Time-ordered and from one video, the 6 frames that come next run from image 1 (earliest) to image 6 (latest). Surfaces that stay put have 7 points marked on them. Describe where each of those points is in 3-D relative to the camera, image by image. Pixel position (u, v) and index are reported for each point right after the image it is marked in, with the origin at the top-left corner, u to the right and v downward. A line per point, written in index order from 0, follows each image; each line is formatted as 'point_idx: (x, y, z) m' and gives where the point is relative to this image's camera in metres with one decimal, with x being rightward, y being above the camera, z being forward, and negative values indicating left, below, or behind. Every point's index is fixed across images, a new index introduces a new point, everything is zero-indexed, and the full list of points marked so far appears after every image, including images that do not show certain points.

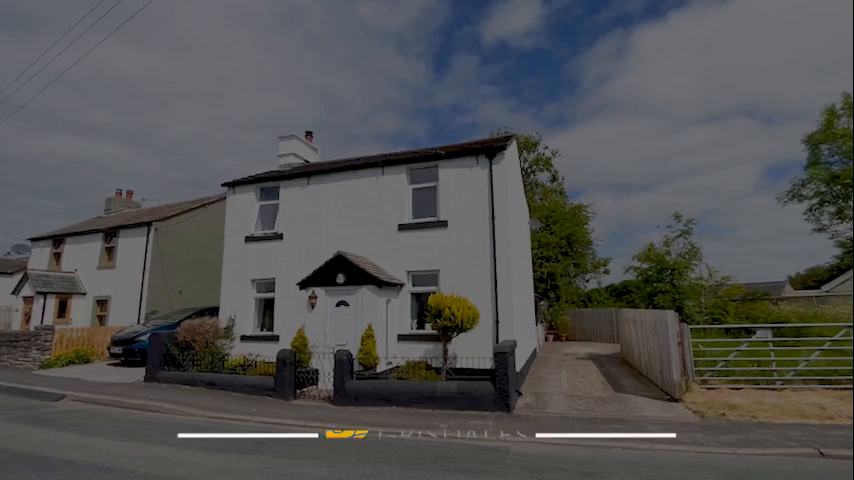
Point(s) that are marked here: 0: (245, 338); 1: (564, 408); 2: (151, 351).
0: (-4.4, -2.3, +11.2) m
1: (+2.4, -2.9, +8.0) m
2: (-5.9, -2.4, +9.9) m
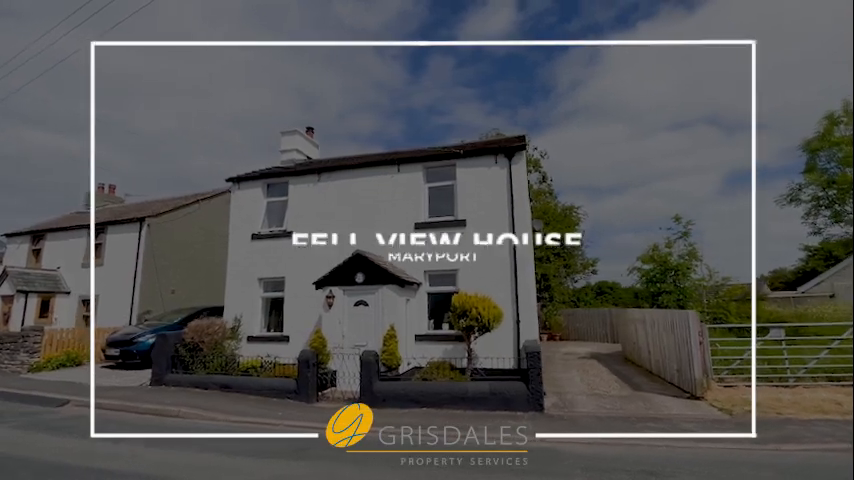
0: (-4.1, -2.3, +10.9) m
1: (+2.9, -2.9, +8.0) m
2: (-5.5, -2.3, +9.4) m
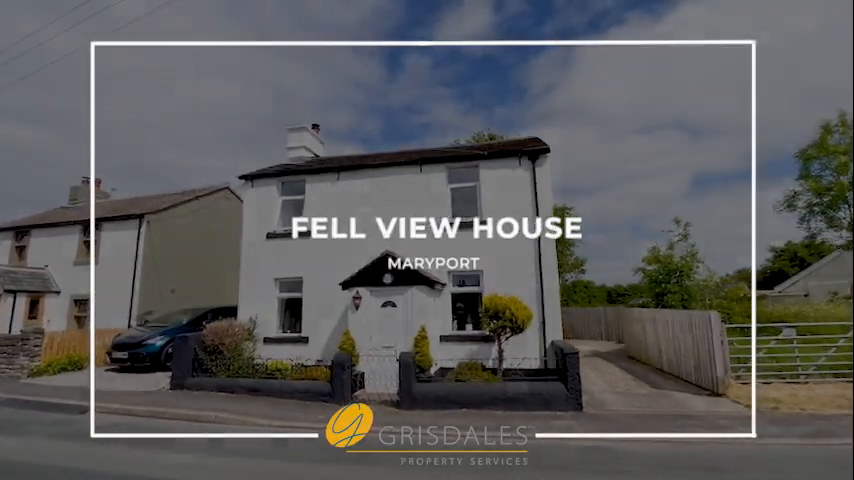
0: (-3.6, -2.3, +10.7) m
1: (+3.5, -2.9, +8.3) m
2: (-4.9, -2.3, +9.1) m
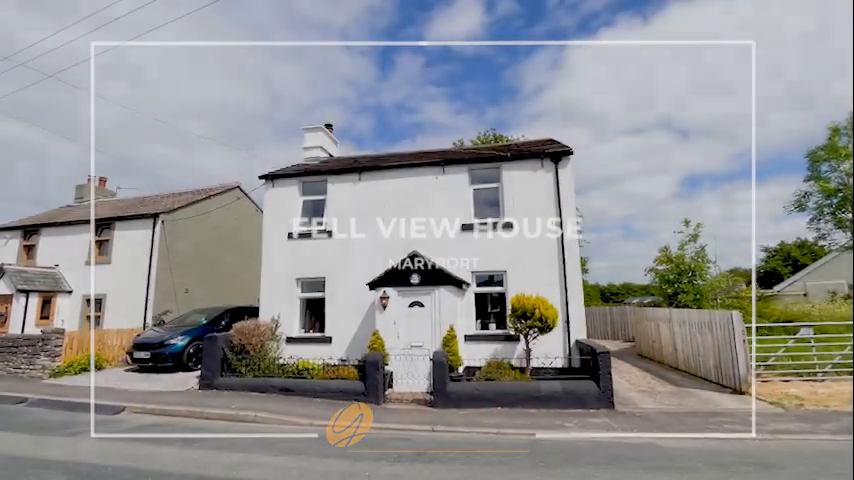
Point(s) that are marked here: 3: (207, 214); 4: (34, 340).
0: (-3.1, -2.3, +10.7) m
1: (+4.1, -3.0, +8.4) m
2: (-4.4, -2.3, +9.1) m
3: (-7.2, +0.8, +15.1) m
4: (-8.7, -2.2, +10.3) m
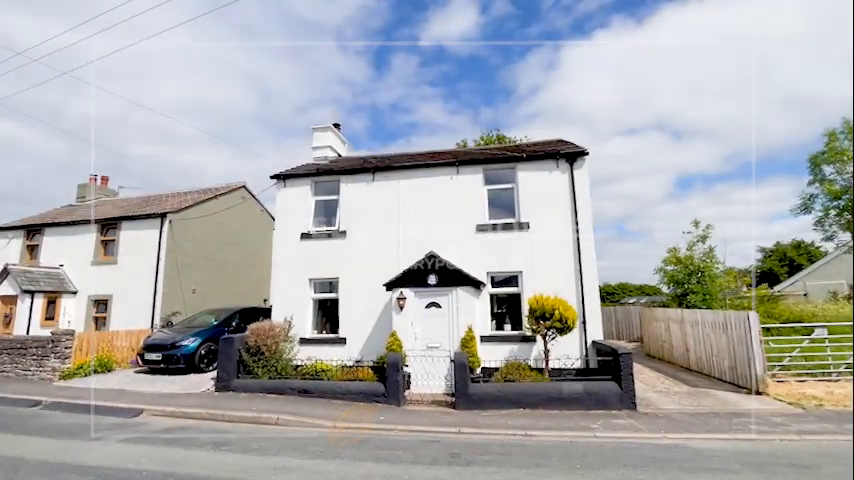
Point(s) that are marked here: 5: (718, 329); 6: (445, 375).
0: (-2.8, -2.3, +10.6) m
1: (+4.4, -3.0, +8.4) m
2: (-4.0, -2.3, +9.0) m
3: (-6.9, +0.8, +15.0) m
4: (-8.4, -2.2, +10.1) m
5: (+6.4, -2.0, +10.2) m
6: (+0.4, -2.7, +9.1) m
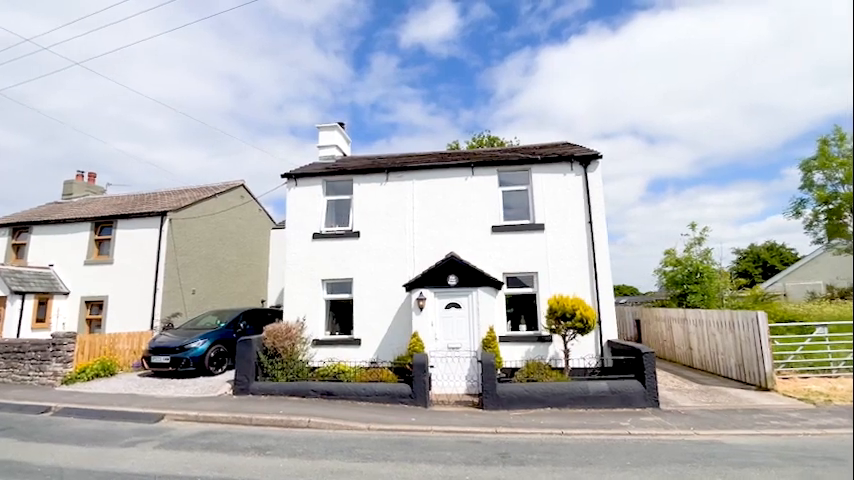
0: (-2.4, -2.3, +10.4) m
1: (+4.9, -3.0, +8.7) m
2: (-3.6, -2.3, +8.8) m
3: (-6.8, +0.8, +14.6) m
4: (-8.0, -2.2, +9.7) m
5: (+6.8, -2.0, +10.5) m
6: (+0.8, -2.7, +9.1) m
